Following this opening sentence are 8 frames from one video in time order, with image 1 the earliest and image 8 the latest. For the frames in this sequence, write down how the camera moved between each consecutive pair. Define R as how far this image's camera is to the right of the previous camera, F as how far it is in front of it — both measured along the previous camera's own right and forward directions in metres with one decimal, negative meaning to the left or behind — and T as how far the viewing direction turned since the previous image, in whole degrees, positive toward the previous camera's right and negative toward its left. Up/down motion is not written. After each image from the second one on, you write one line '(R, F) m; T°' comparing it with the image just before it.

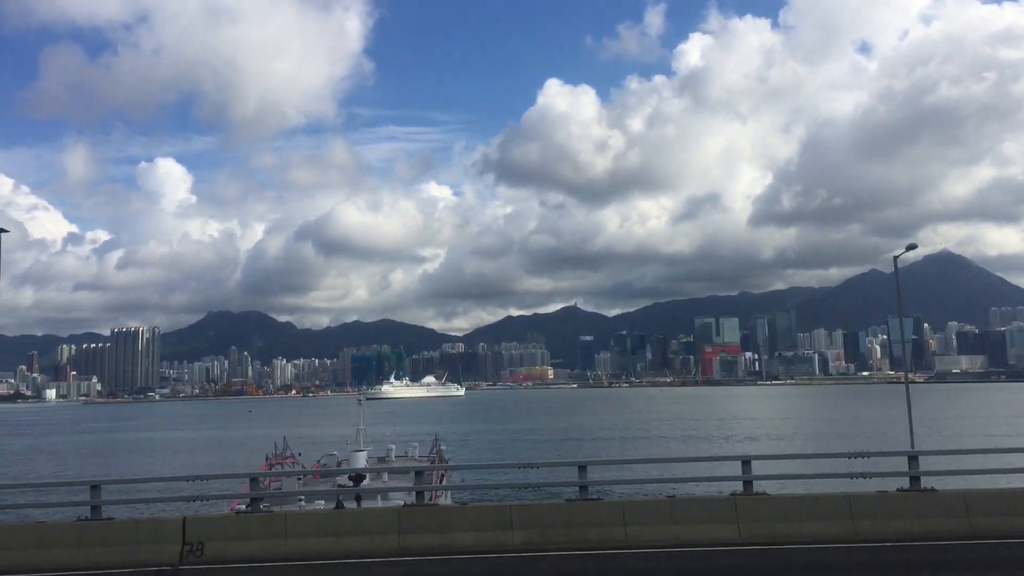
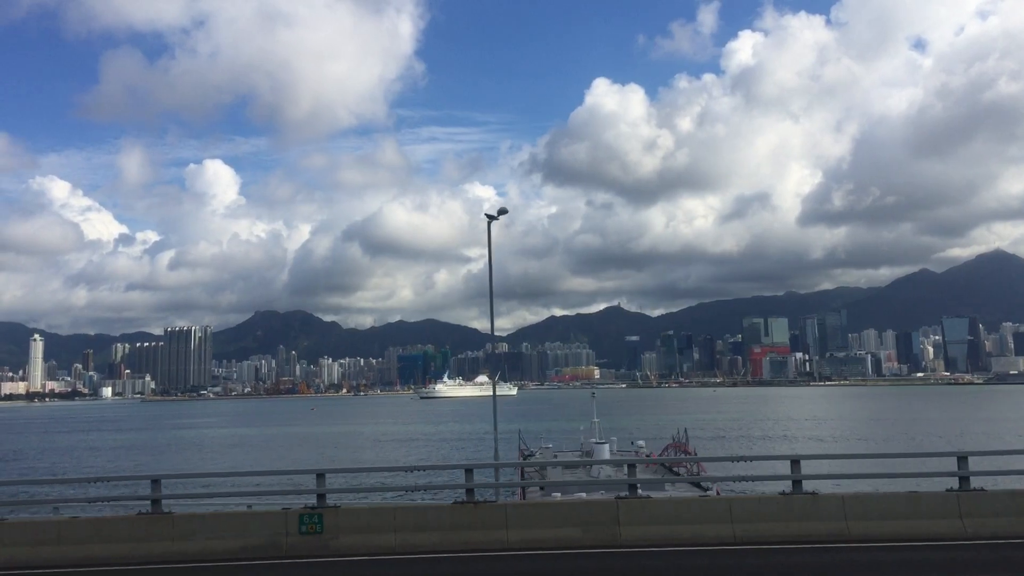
(-2.4, -0.2) m; -2°
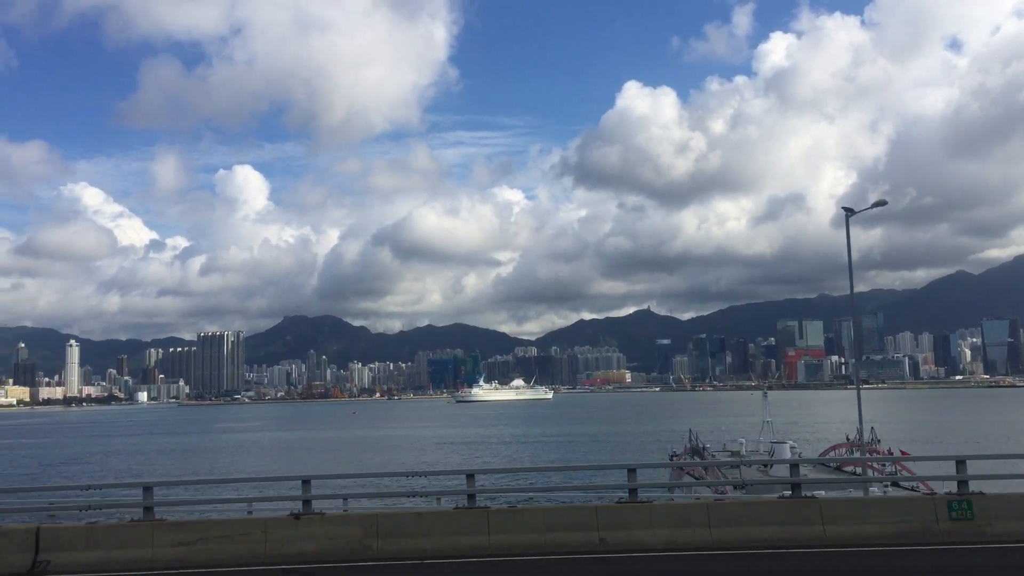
(-1.8, +0.3) m; -1°
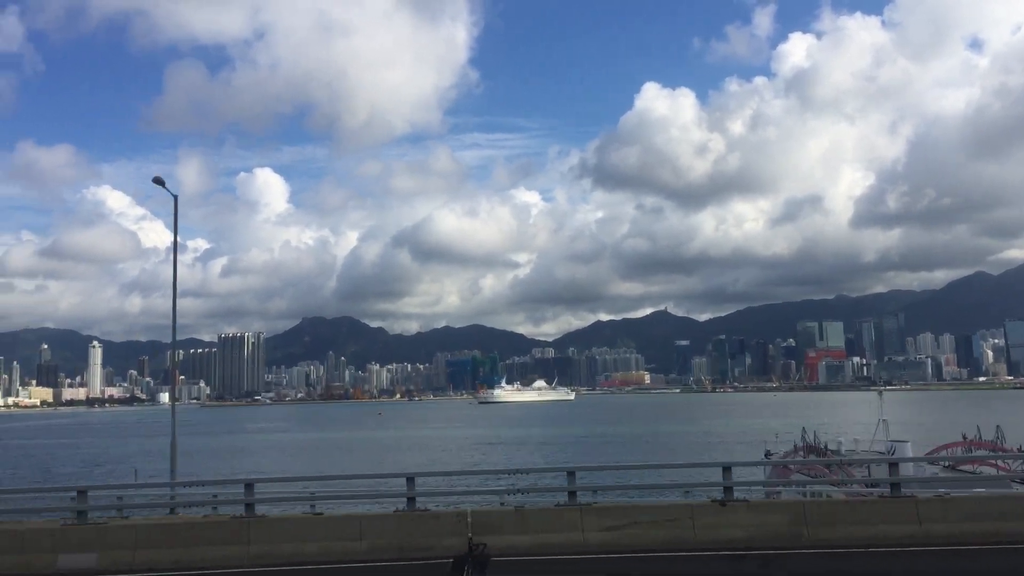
(-1.2, -0.1) m; -1°
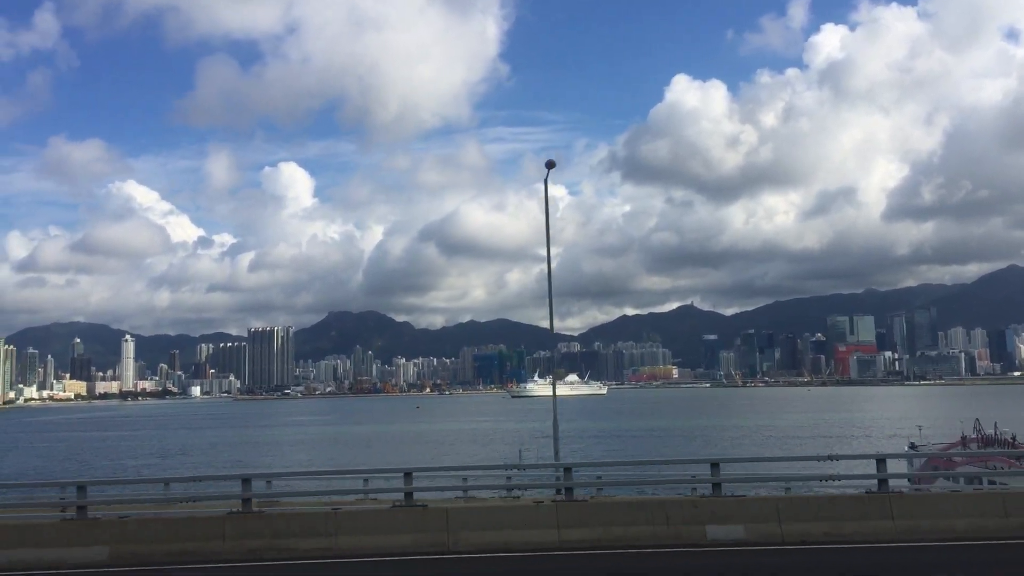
(-2.0, -0.1) m; -1°
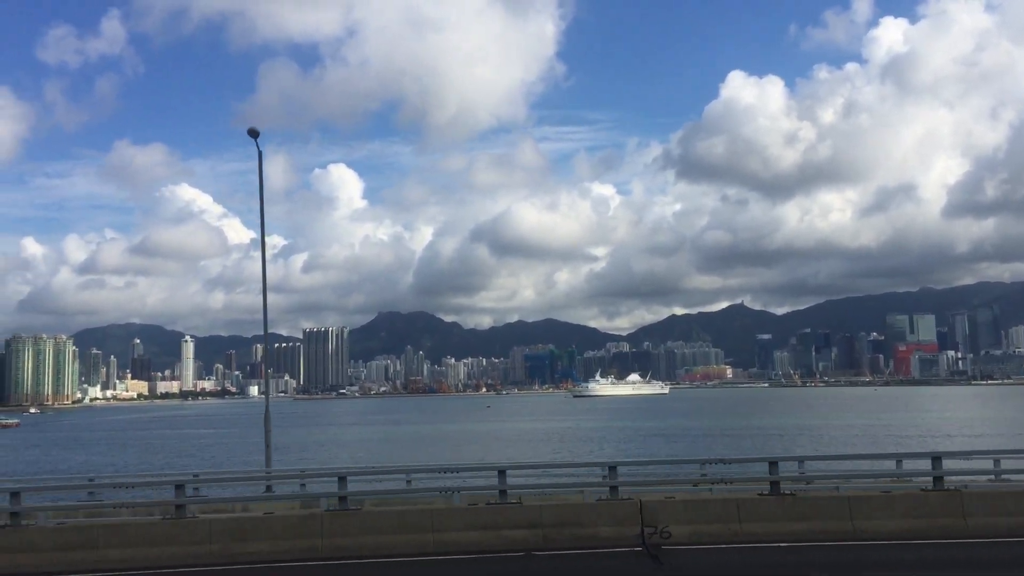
(-3.1, -0.1) m; -2°
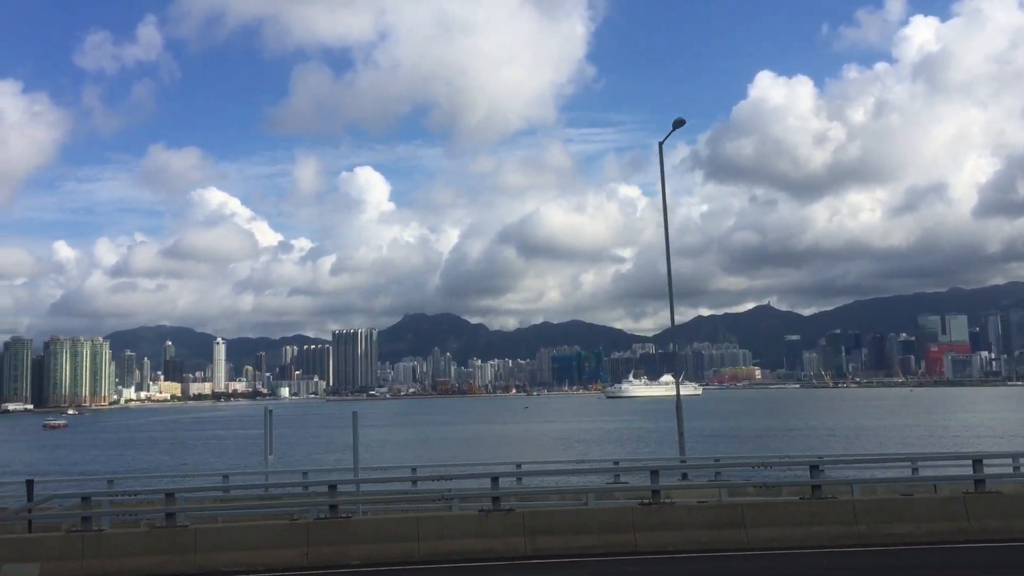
(-1.8, -0.4) m; -1°
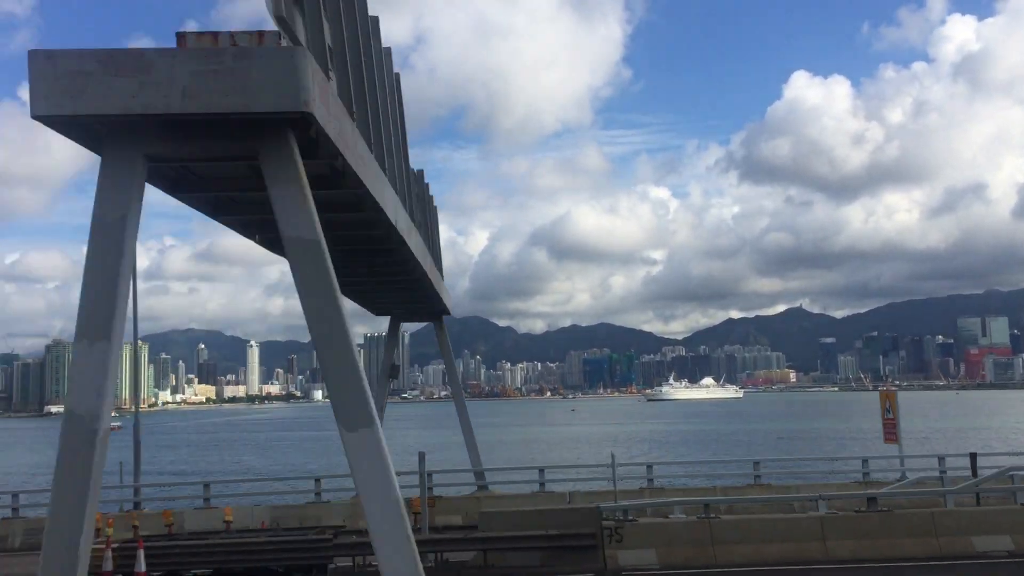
(-2.9, +0.5) m; -1°
